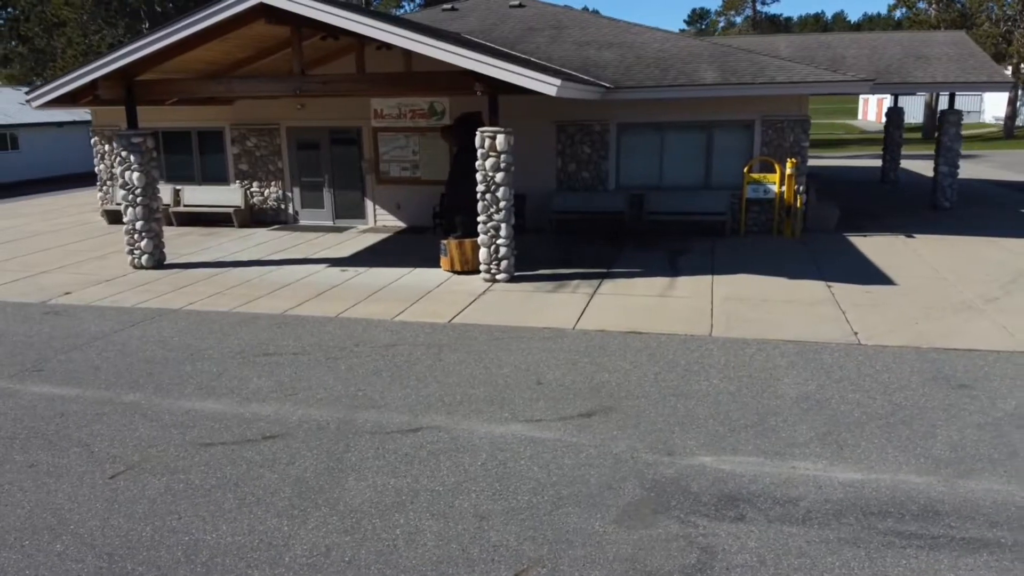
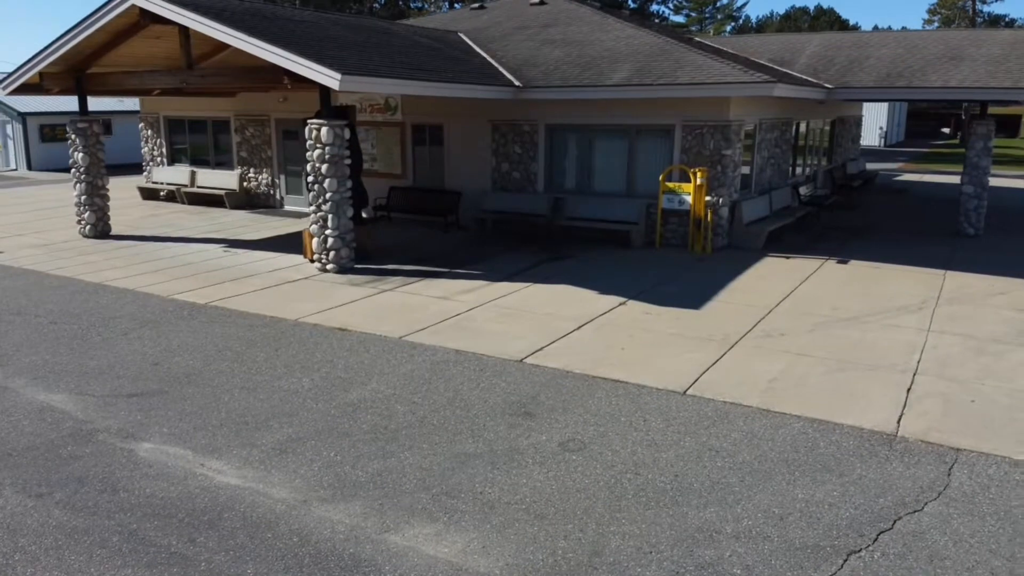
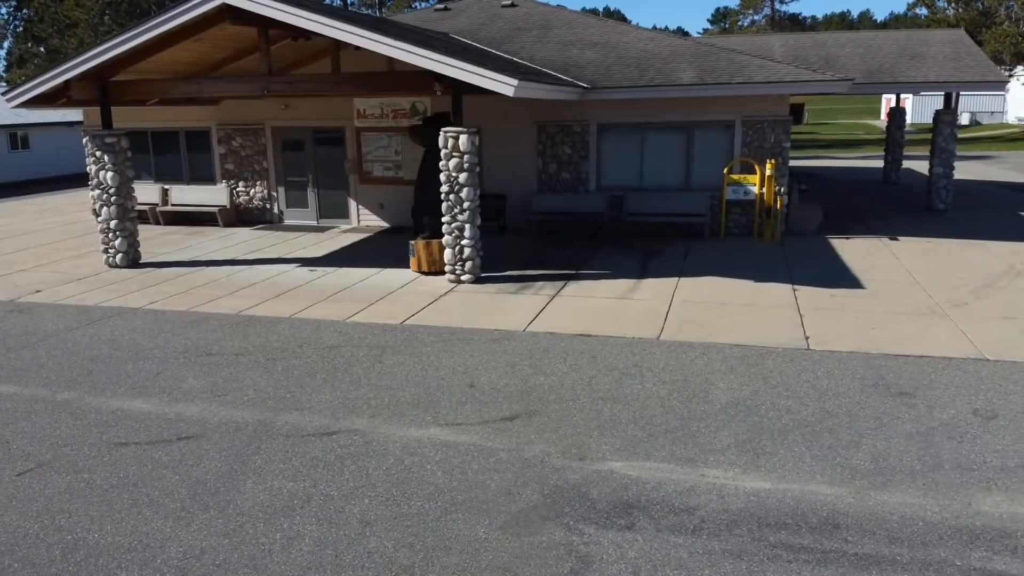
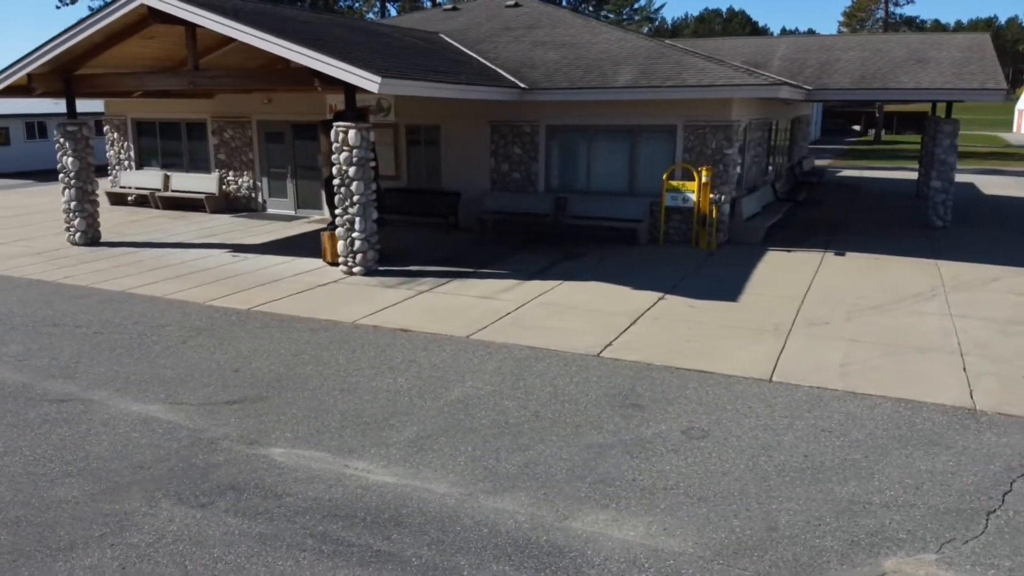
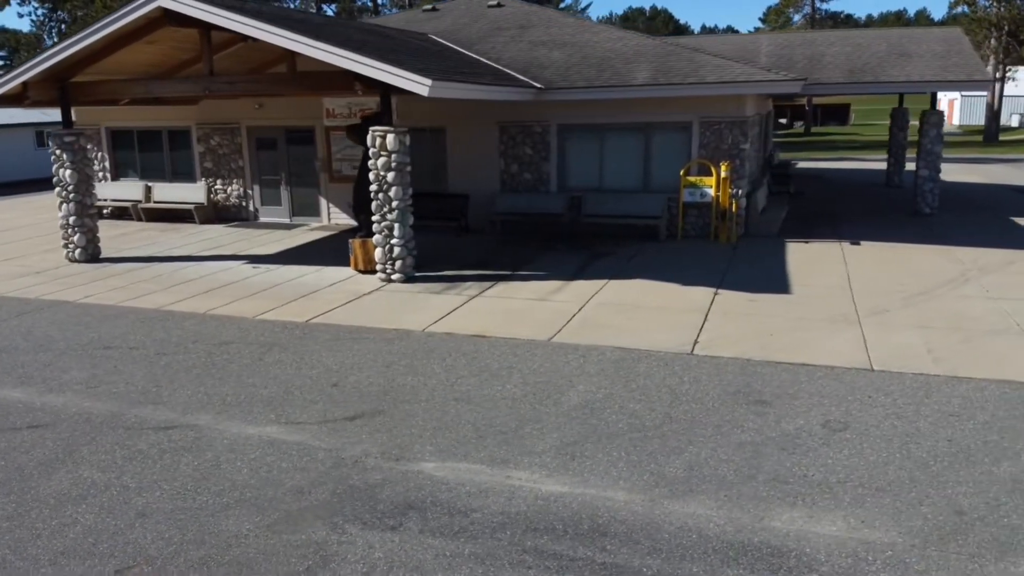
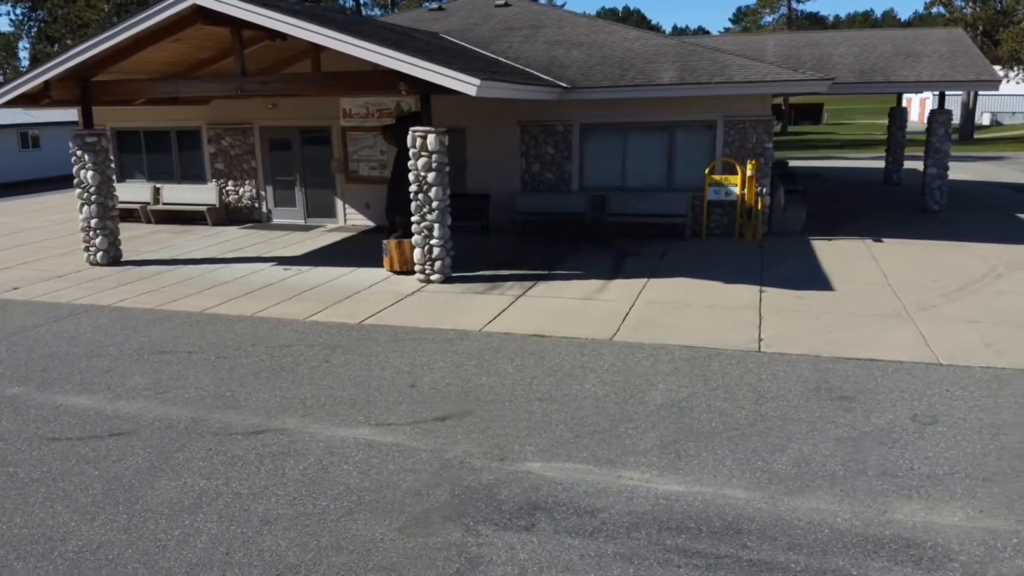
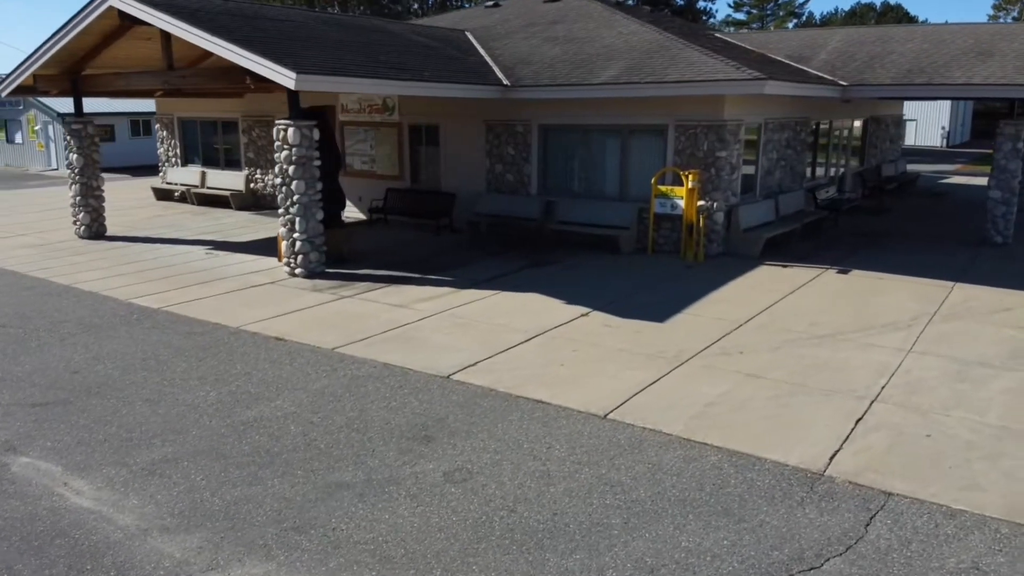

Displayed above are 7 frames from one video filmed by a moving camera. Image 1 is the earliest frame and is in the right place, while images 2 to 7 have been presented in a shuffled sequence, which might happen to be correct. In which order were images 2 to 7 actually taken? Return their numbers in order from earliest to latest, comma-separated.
3, 6, 5, 4, 2, 7
